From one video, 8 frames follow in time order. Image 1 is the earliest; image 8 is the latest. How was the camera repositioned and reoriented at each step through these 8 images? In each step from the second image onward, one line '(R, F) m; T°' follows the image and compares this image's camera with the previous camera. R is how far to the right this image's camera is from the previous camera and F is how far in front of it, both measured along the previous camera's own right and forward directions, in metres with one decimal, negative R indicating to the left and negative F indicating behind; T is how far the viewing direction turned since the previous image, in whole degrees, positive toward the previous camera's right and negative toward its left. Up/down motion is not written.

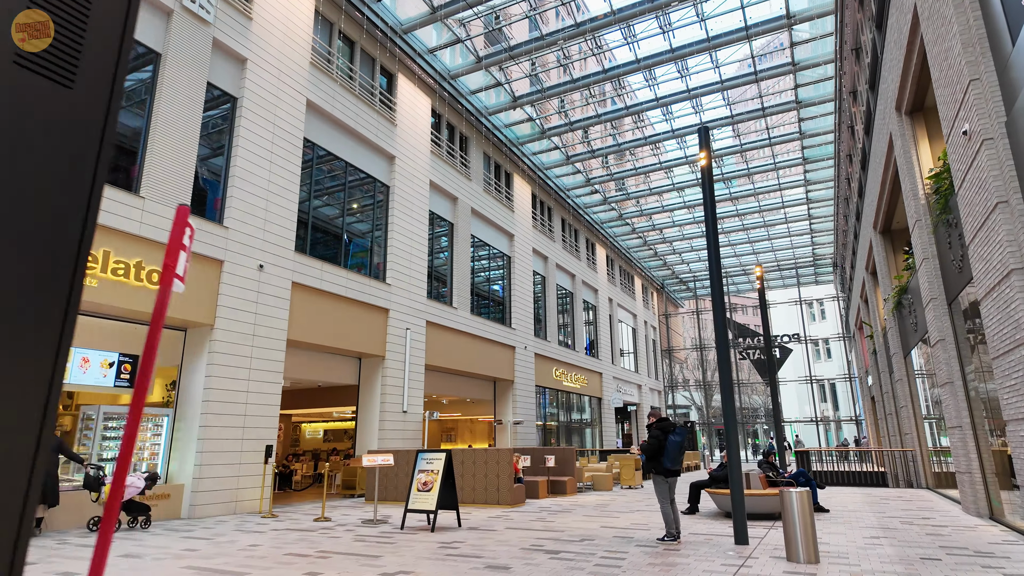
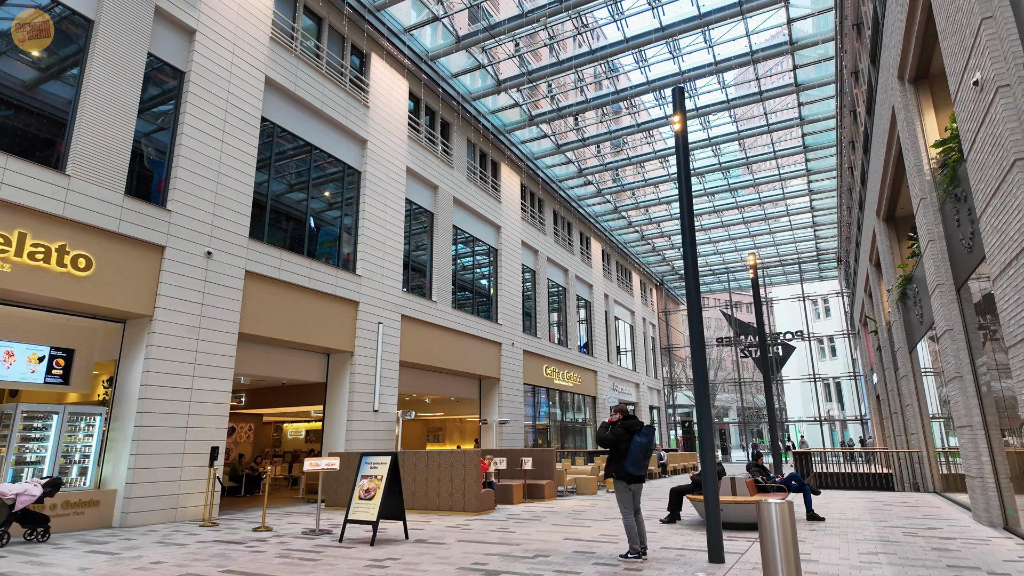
(+0.7, +0.9) m; -1°
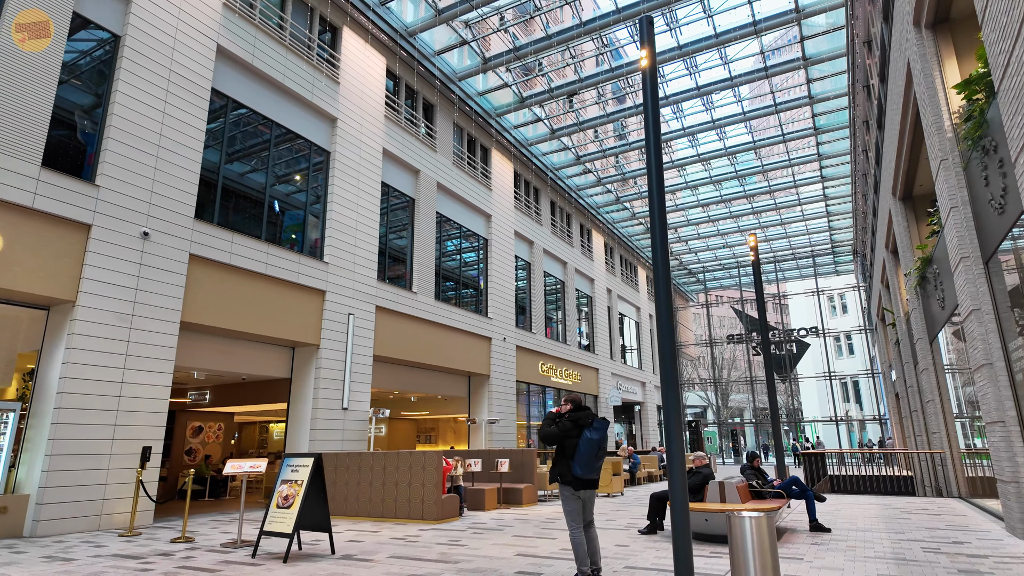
(+0.8, +1.2) m; -1°
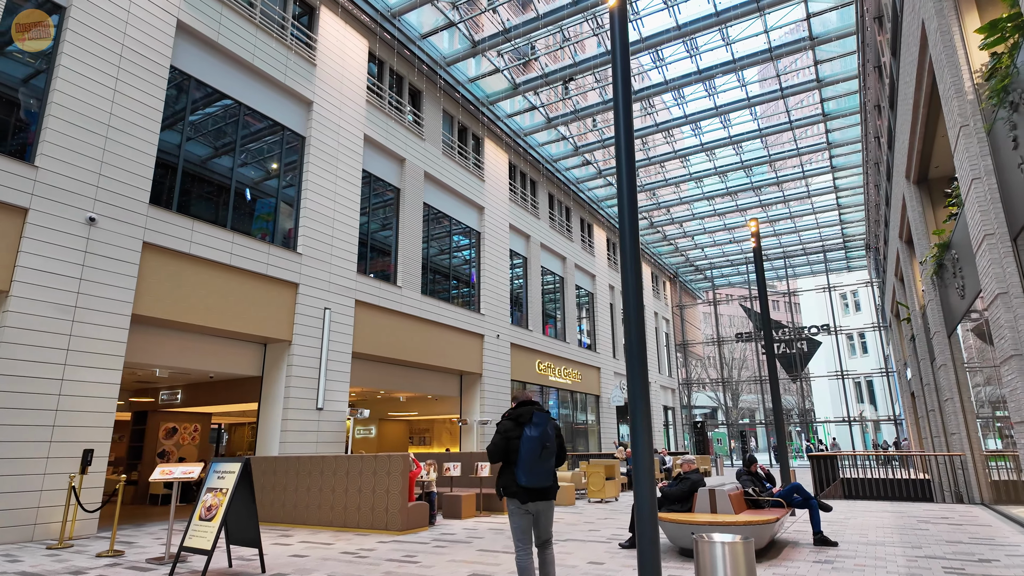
(+0.5, +0.9) m; -1°
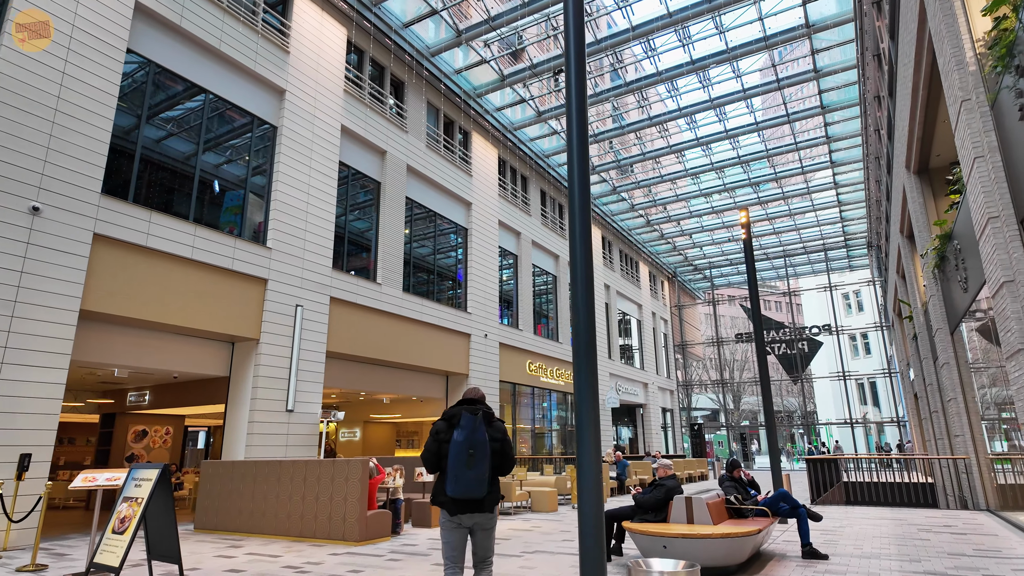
(+0.5, +0.6) m; 0°
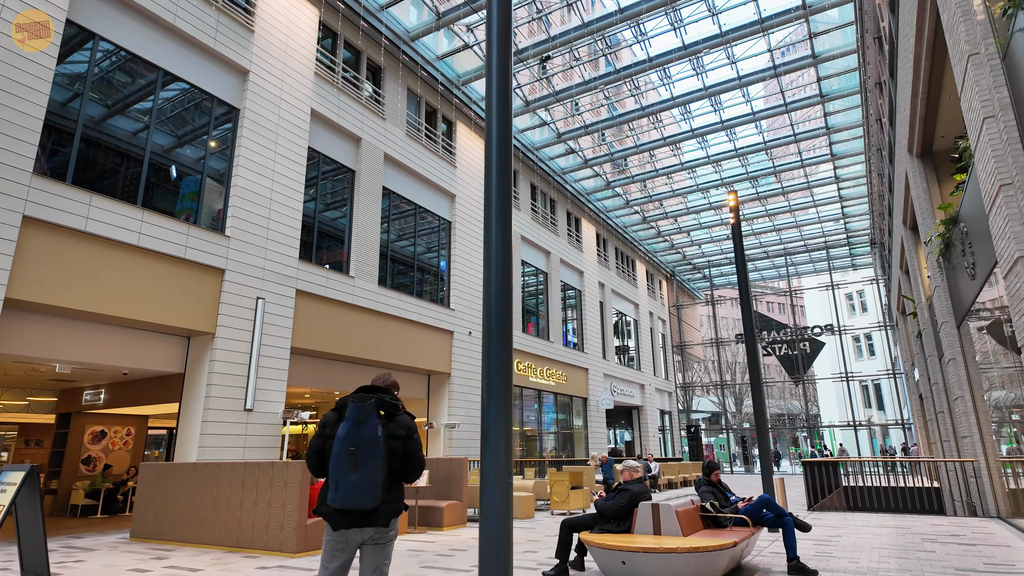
(+0.6, +0.8) m; 0°
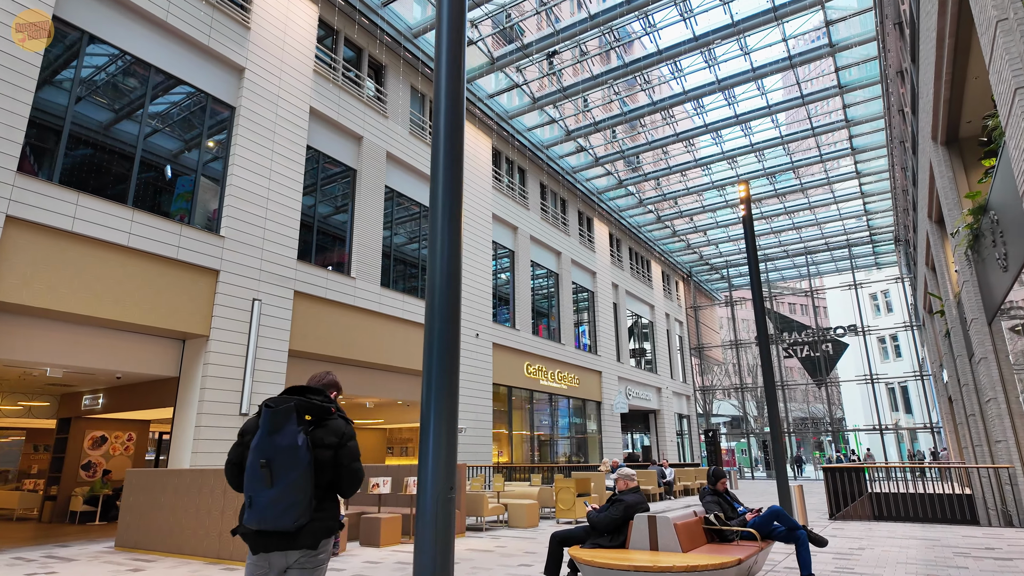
(+0.3, +0.4) m; -2°
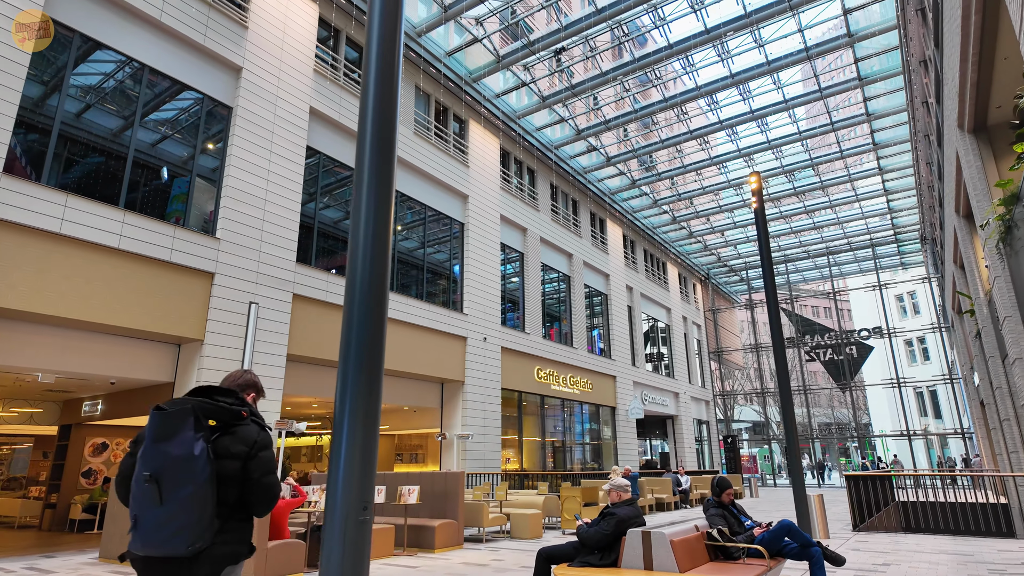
(+0.3, +0.4) m; -2°
